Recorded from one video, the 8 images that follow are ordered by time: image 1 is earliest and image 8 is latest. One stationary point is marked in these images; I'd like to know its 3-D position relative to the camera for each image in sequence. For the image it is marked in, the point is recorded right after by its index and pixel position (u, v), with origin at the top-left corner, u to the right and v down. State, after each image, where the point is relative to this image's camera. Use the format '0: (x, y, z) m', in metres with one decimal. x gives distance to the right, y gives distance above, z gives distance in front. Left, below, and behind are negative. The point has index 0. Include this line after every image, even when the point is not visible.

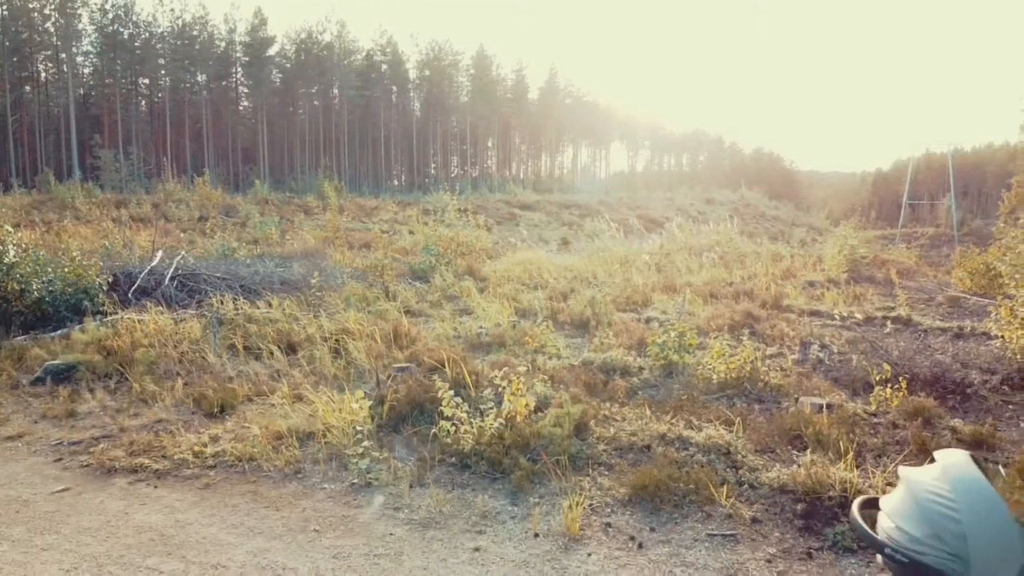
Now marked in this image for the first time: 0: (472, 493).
0: (-0.2, -1.2, +4.9) m
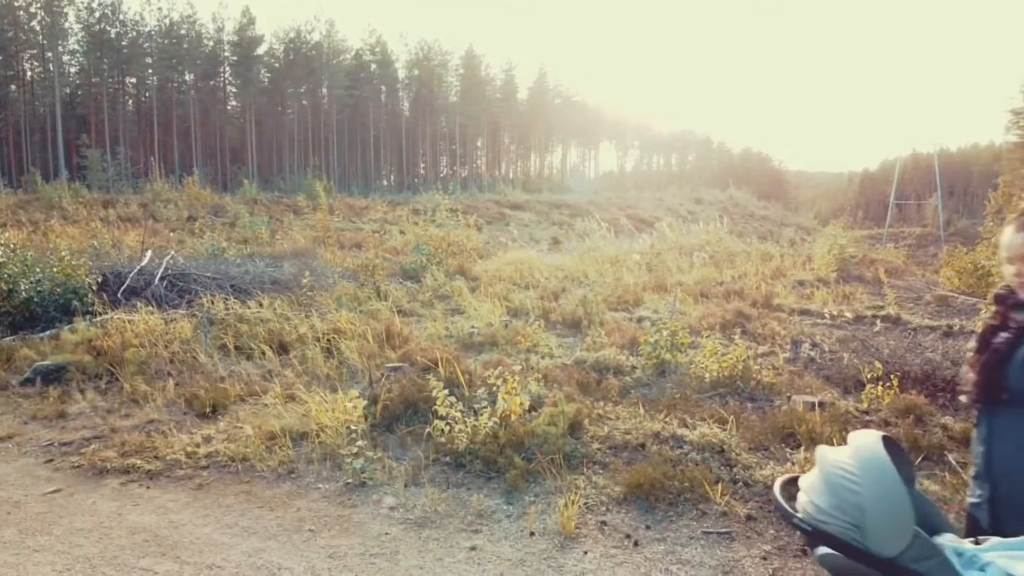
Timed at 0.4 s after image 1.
0: (-0.3, -1.2, +4.9) m
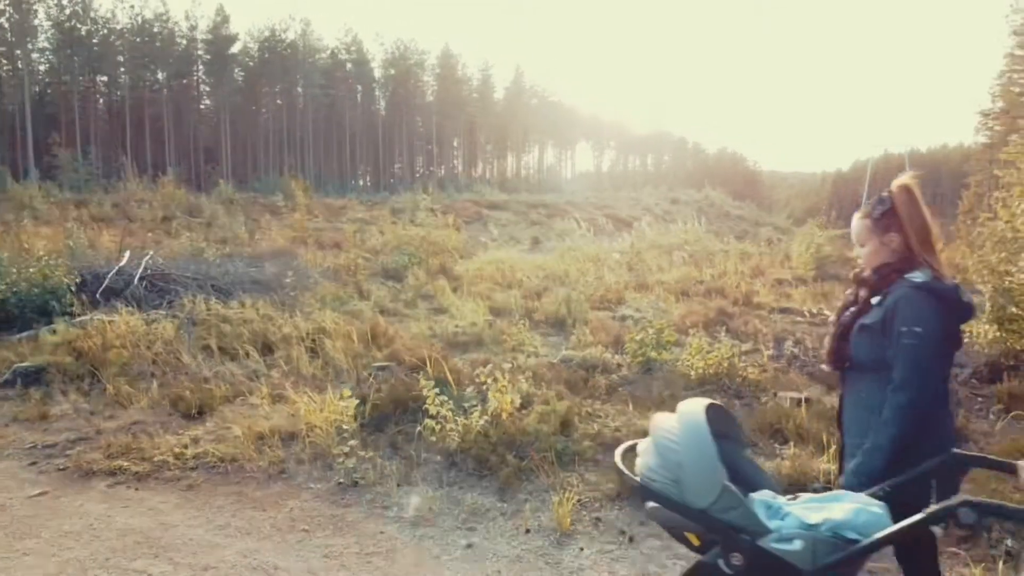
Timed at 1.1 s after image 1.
0: (-0.3, -1.2, +4.9) m
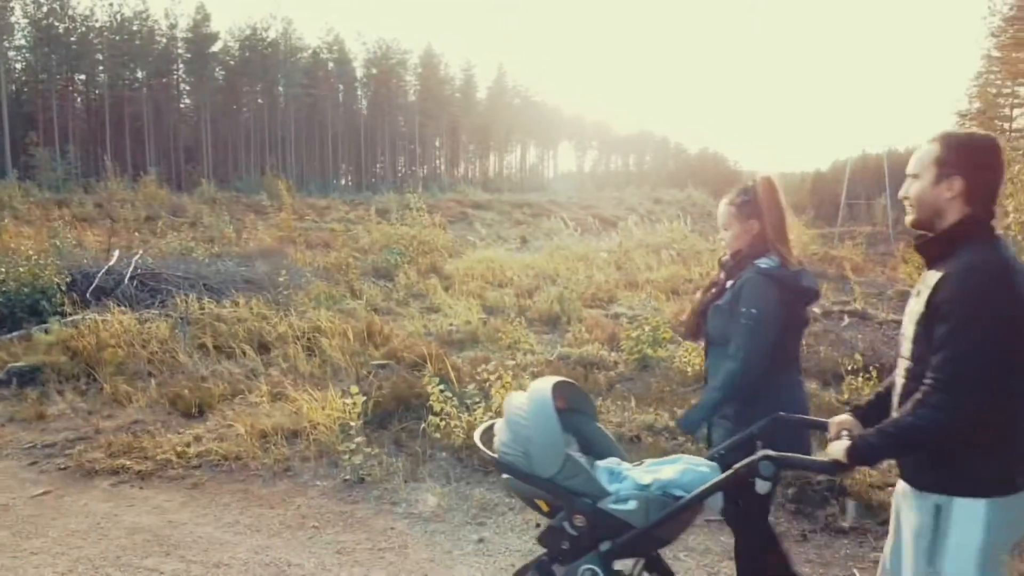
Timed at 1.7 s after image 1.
0: (-0.3, -1.2, +5.0) m
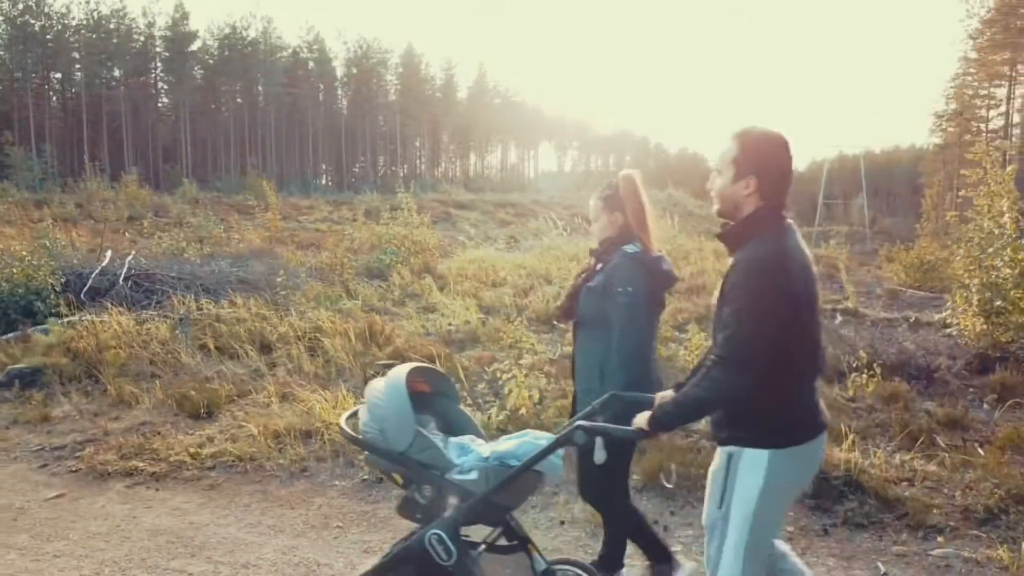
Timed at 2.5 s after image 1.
0: (-0.2, -1.2, +5.0) m
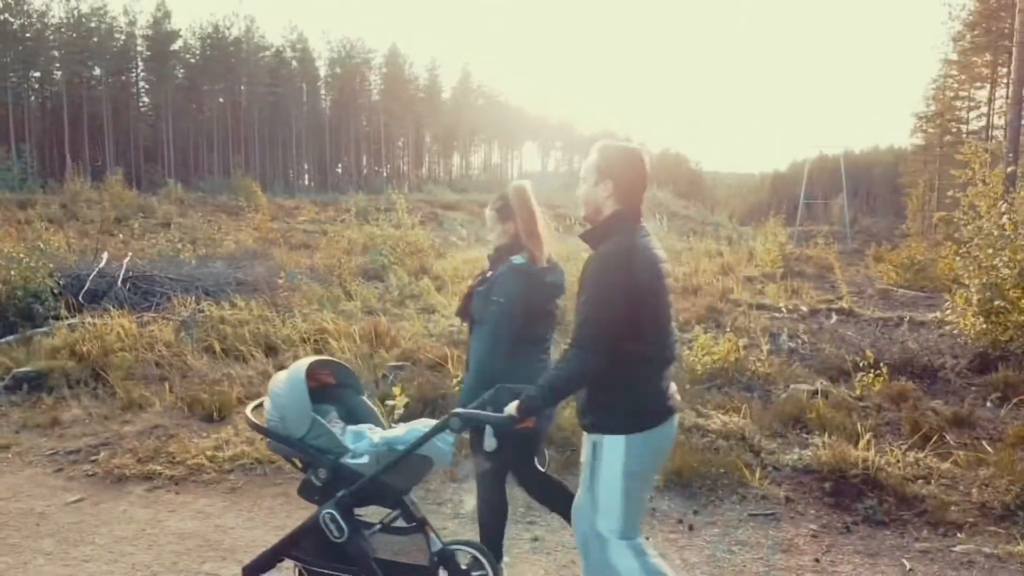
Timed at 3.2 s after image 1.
0: (0.0, -1.2, +5.0) m
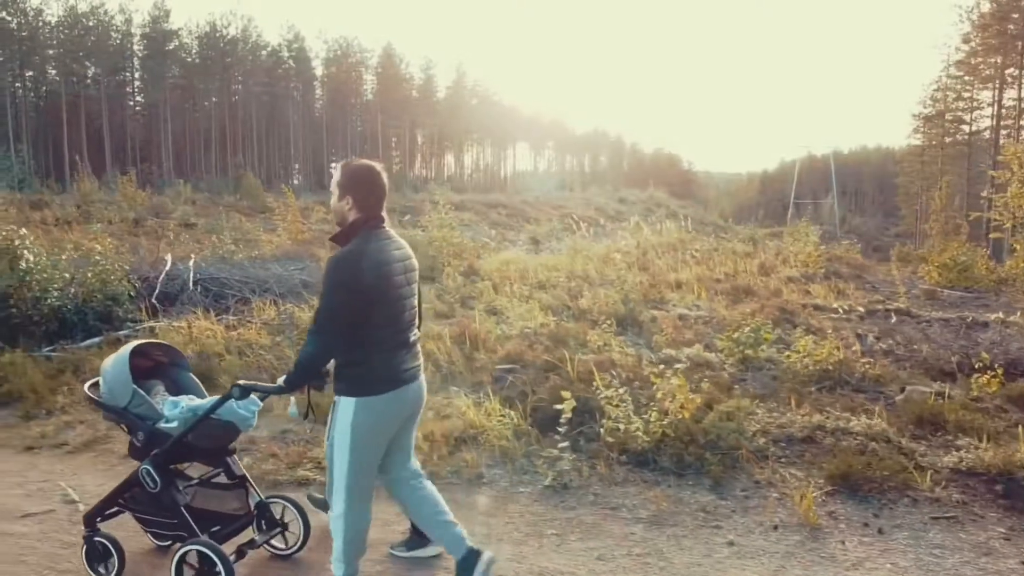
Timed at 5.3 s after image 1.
0: (+1.0, -1.2, +5.0) m
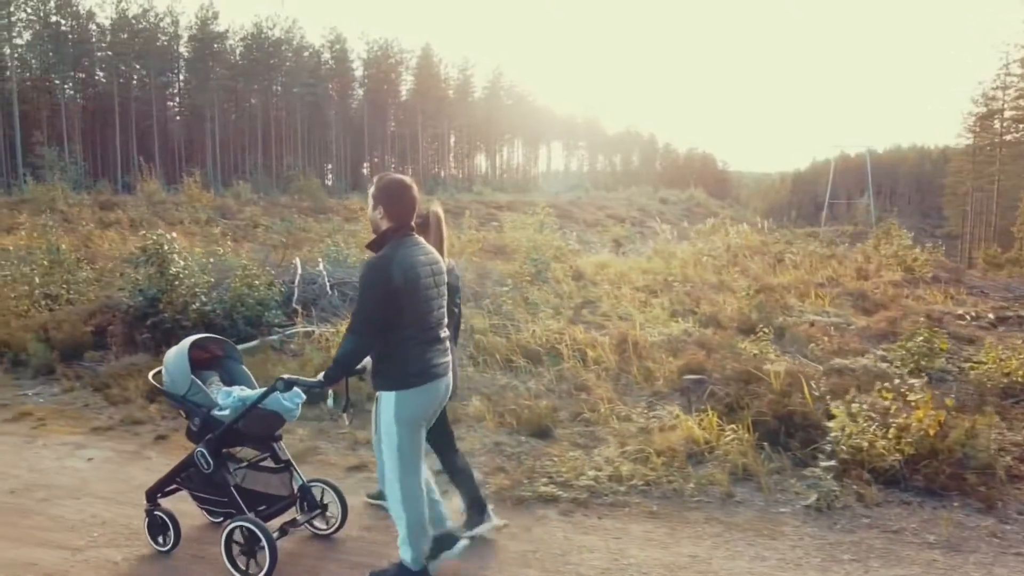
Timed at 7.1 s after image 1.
0: (+2.5, -1.3, +4.8) m
